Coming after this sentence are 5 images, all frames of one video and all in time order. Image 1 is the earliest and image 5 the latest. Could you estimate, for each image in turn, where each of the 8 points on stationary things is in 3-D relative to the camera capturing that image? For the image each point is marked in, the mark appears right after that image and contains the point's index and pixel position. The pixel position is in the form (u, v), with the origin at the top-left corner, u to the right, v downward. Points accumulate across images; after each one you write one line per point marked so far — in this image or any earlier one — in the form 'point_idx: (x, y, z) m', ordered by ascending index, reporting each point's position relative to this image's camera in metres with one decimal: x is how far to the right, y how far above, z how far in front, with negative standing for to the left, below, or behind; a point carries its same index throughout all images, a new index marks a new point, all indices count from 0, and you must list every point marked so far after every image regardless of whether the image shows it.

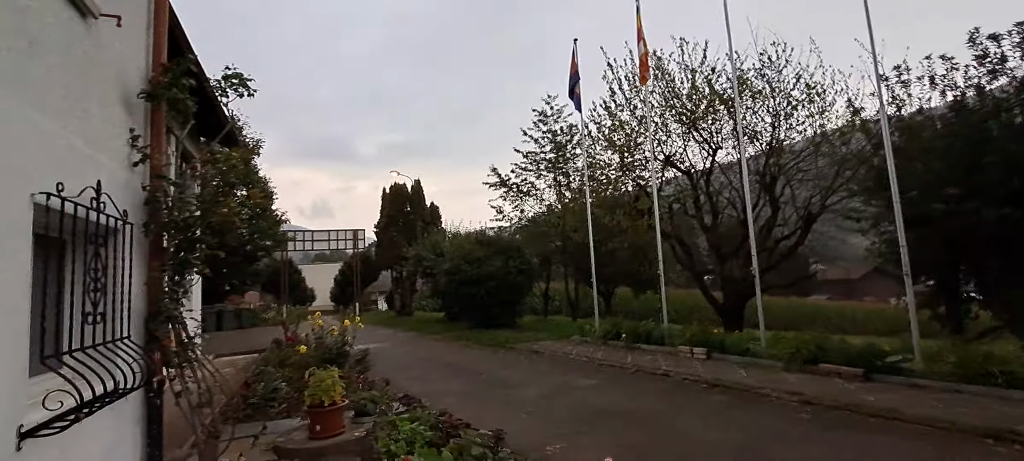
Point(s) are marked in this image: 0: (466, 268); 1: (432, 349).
0: (-1.6, -1.3, +17.7) m
1: (-2.2, -3.4, +14.2) m
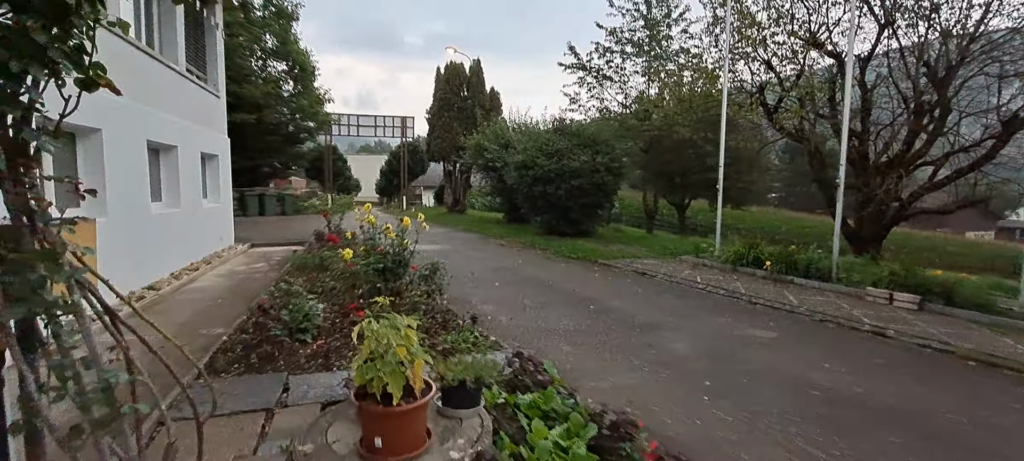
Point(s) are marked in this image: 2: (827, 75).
0: (+0.9, +2.0, +14.5) m
1: (-0.2, -0.6, +11.5) m
2: (+8.7, +4.3, +13.9) m
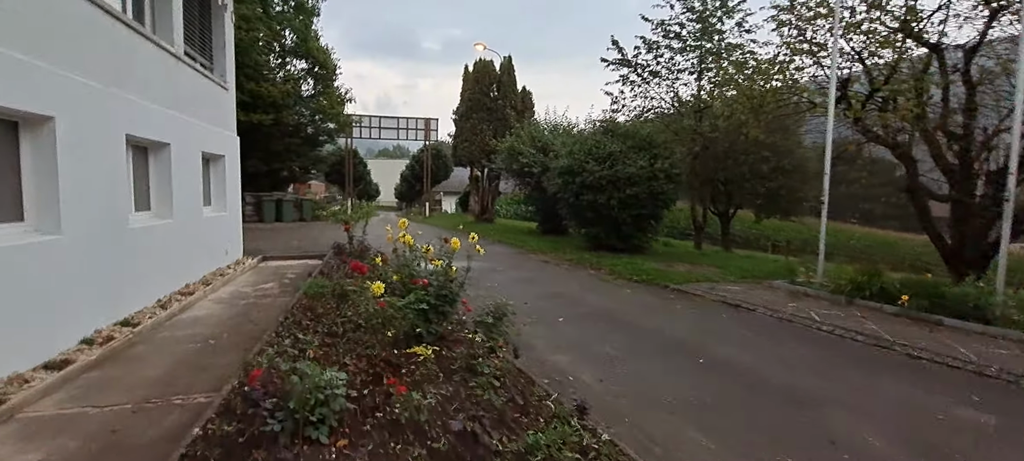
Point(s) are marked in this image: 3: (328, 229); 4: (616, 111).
0: (+2.0, +1.6, +12.7) m
1: (+0.9, -1.0, +9.7) m
2: (+9.9, +3.9, +11.9) m
3: (-7.0, +0.1, +19.1) m
4: (+3.8, +4.3, +18.2) m
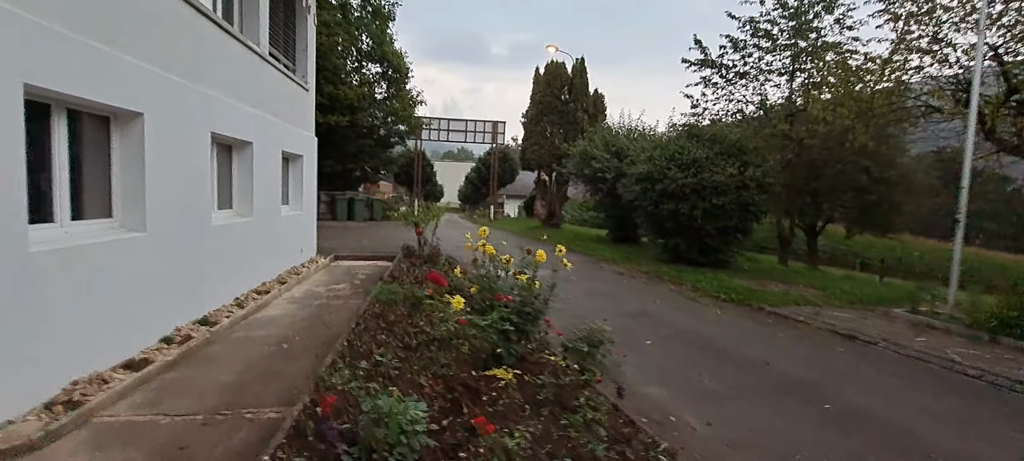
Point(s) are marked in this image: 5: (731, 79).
0: (+3.8, +1.3, +11.8) m
1: (+2.2, -1.2, +9.0) m
2: (+11.6, +3.3, +10.1) m
3: (-4.5, 0.0, +19.3) m
4: (+6.3, +4.0, +17.1) m
5: (+7.7, +5.3, +17.6) m
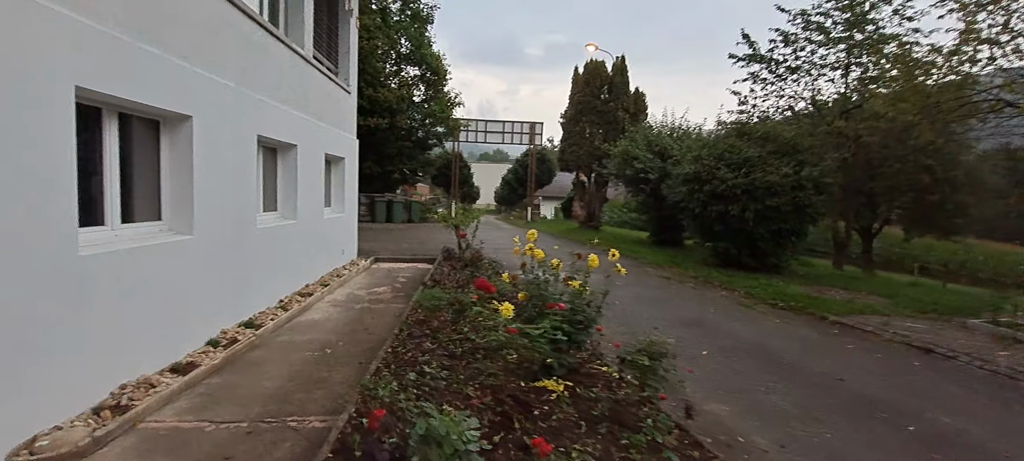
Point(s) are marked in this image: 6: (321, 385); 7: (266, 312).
0: (+4.8, +1.3, +11.3) m
1: (+3.0, -1.2, +8.6) m
2: (+12.4, +3.3, +9.0) m
3: (-3.0, 0.0, +19.3) m
4: (+7.6, +3.9, +16.4) m
5: (+9.0, +5.2, +16.8) m
6: (-1.7, -1.4, +4.5) m
7: (-3.2, -1.0, +6.5) m
